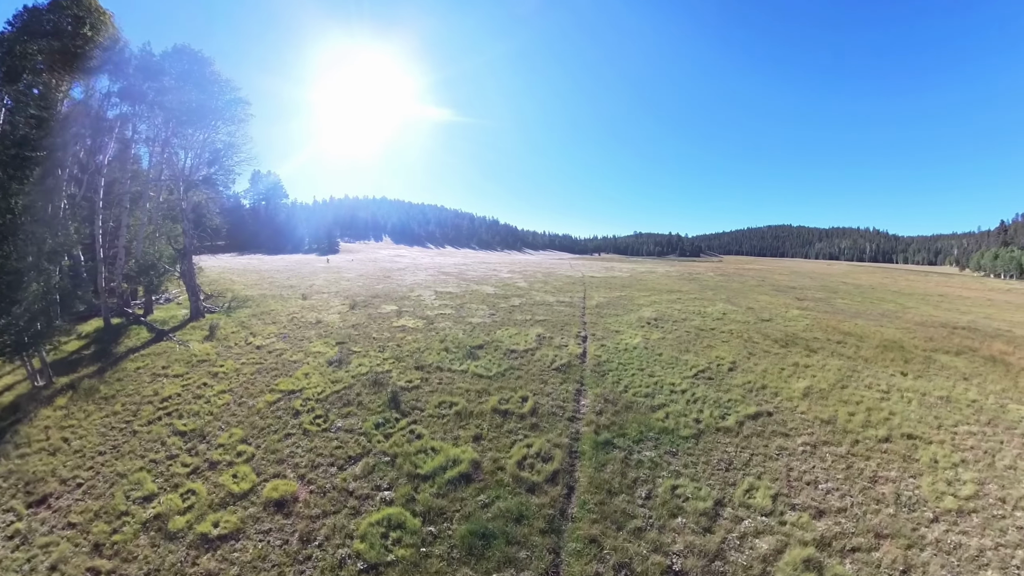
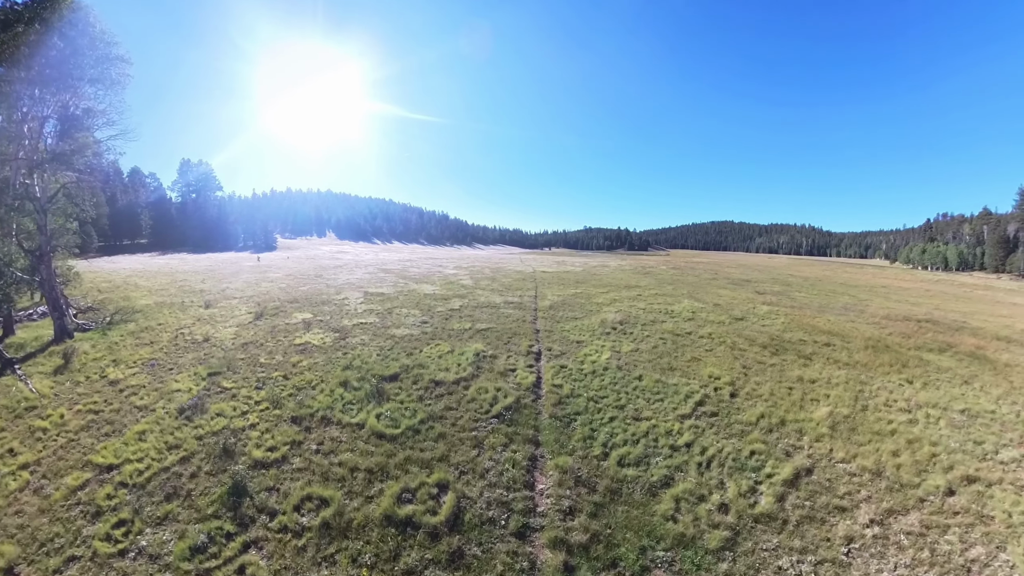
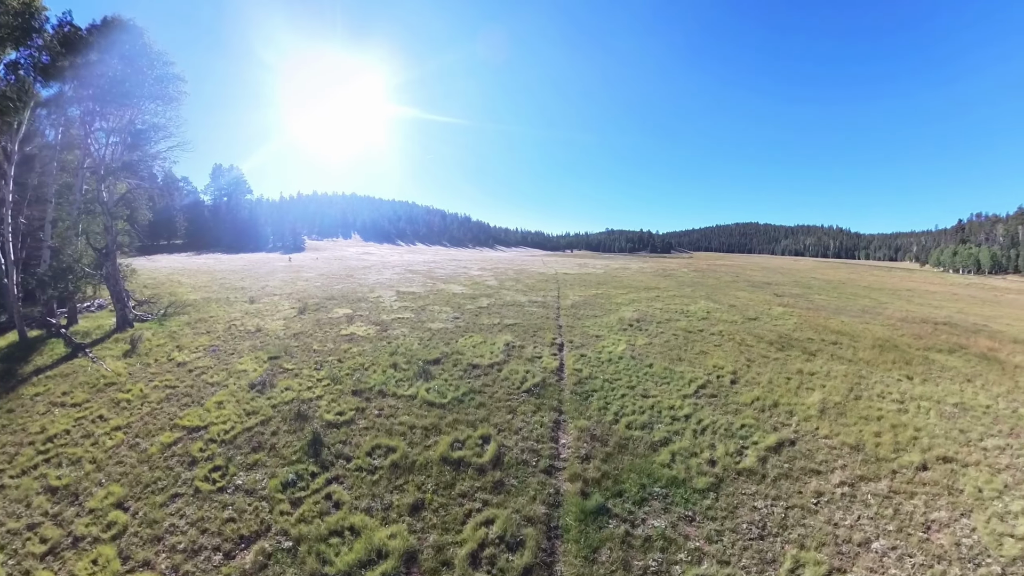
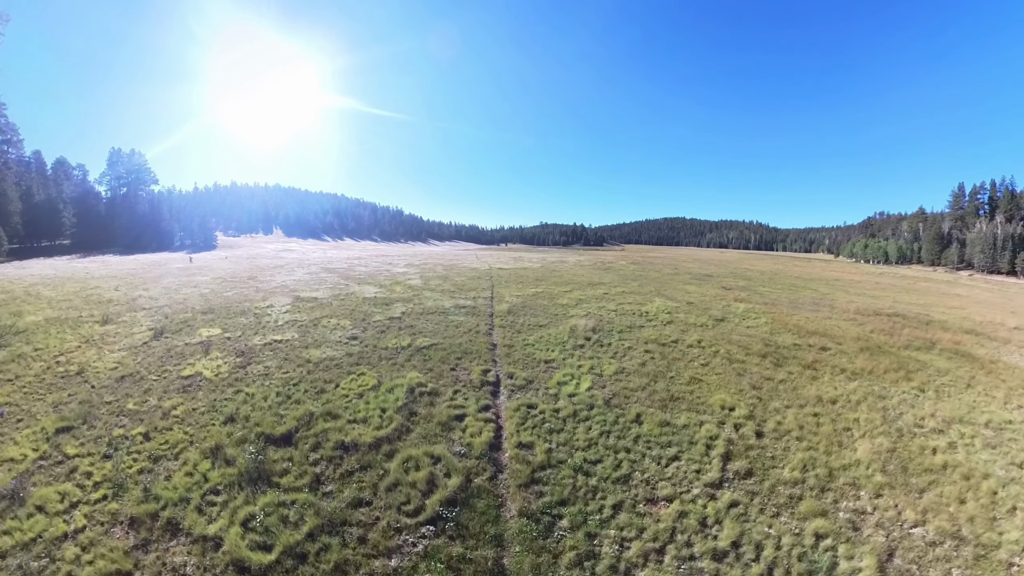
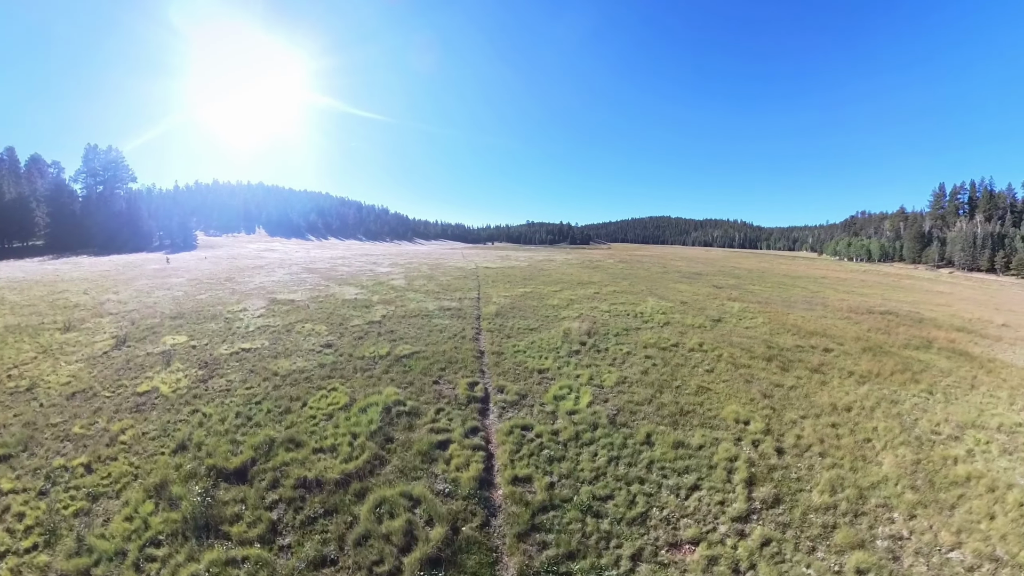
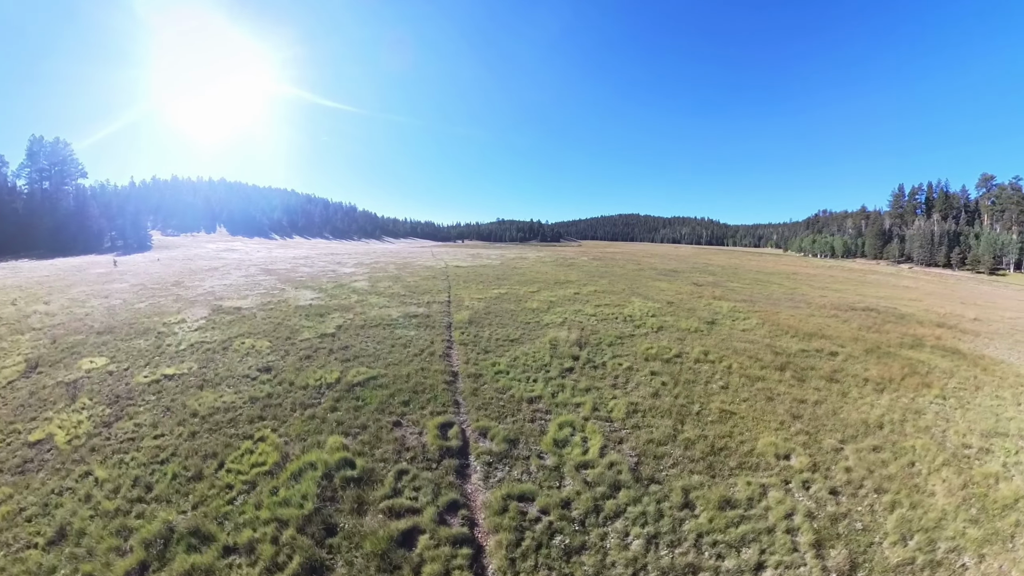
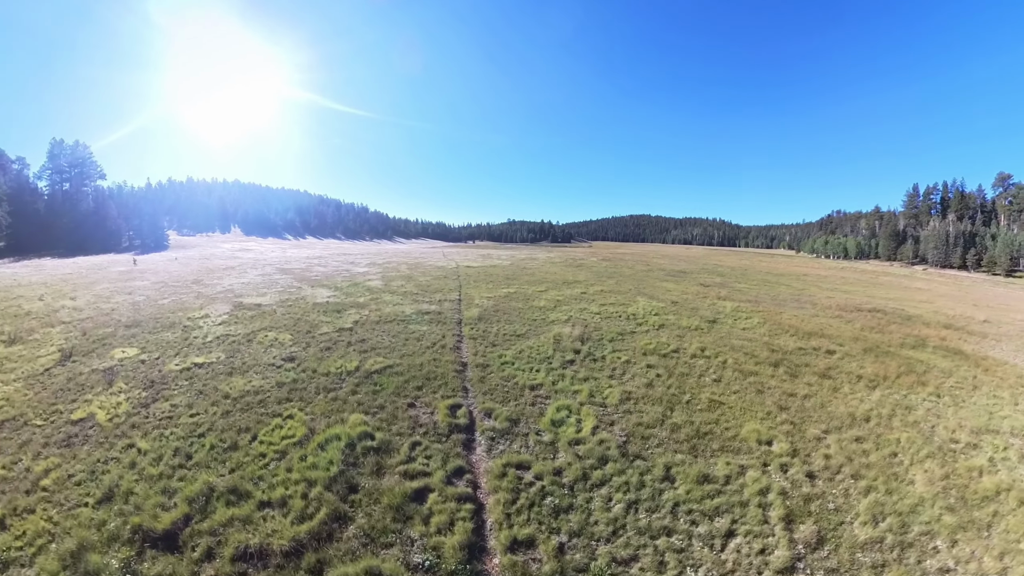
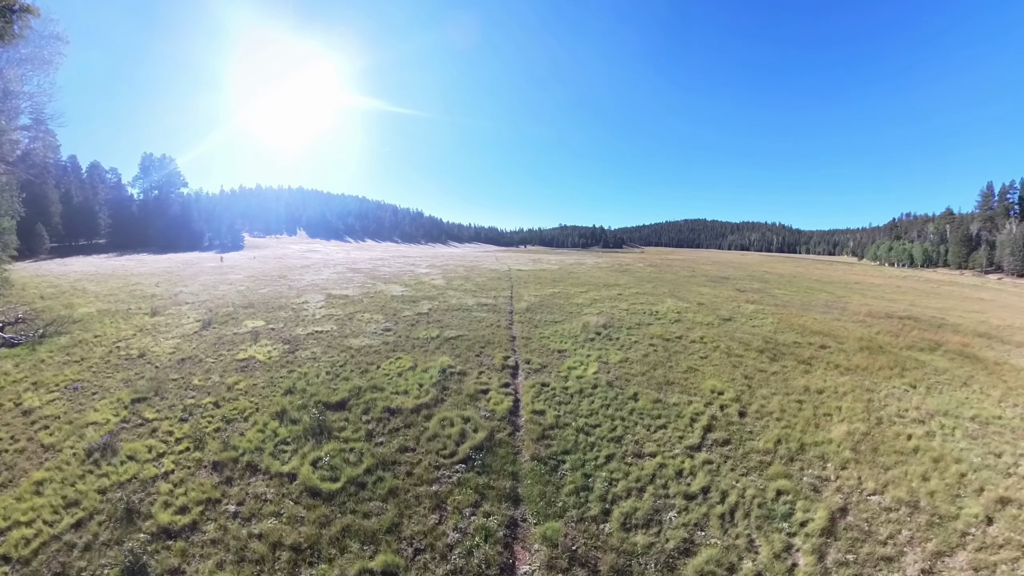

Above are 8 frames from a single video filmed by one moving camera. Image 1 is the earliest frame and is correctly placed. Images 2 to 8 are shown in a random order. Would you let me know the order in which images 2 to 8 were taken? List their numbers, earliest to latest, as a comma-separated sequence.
3, 2, 8, 4, 5, 7, 6
